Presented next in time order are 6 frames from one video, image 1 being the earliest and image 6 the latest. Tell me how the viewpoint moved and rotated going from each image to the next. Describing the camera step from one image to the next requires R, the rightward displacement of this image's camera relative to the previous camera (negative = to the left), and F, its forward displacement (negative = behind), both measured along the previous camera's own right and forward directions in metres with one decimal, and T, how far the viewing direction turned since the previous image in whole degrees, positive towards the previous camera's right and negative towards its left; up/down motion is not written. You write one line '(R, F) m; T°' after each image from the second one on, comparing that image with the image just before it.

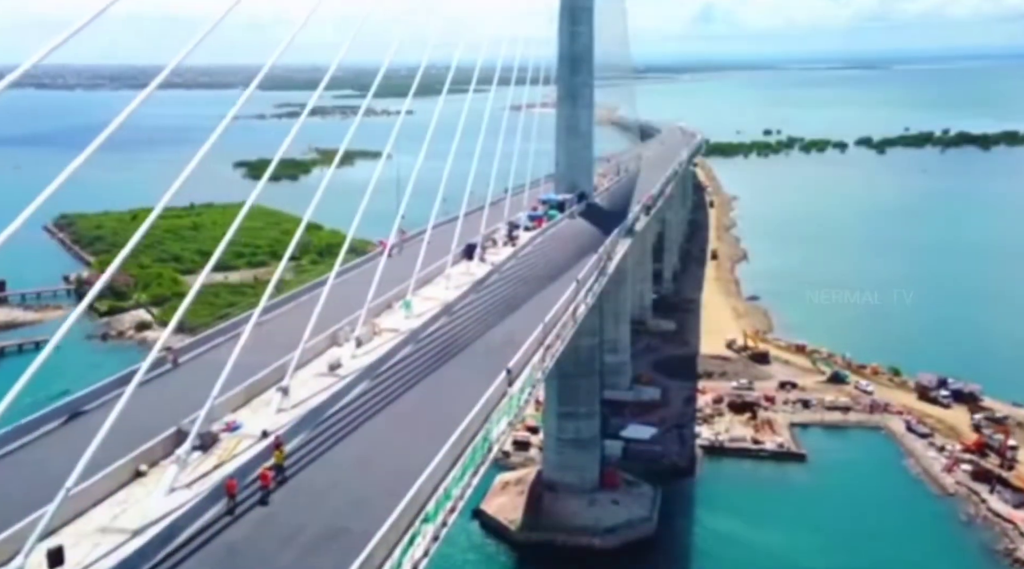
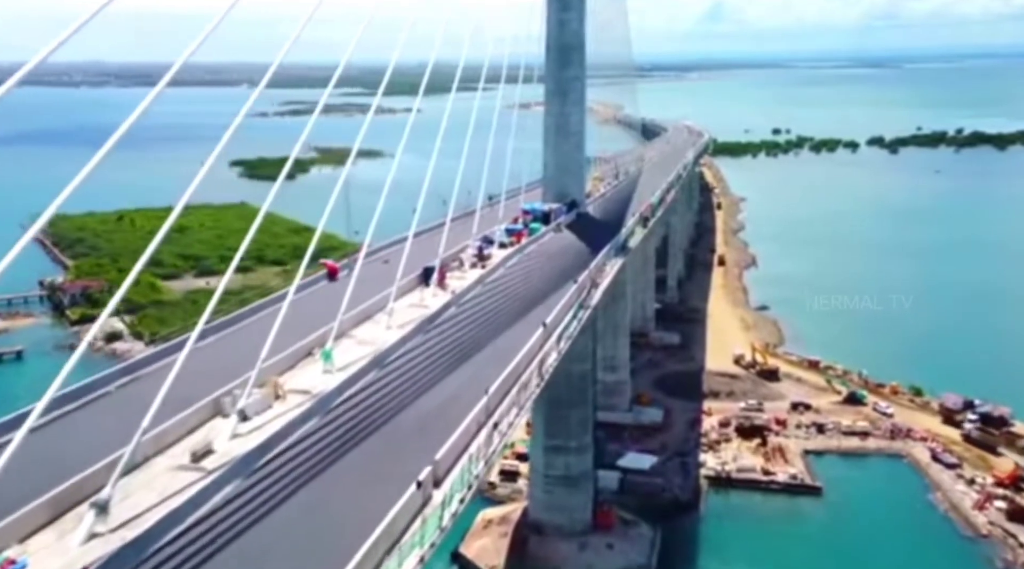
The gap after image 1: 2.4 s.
(+0.3, +1.3) m; 0°
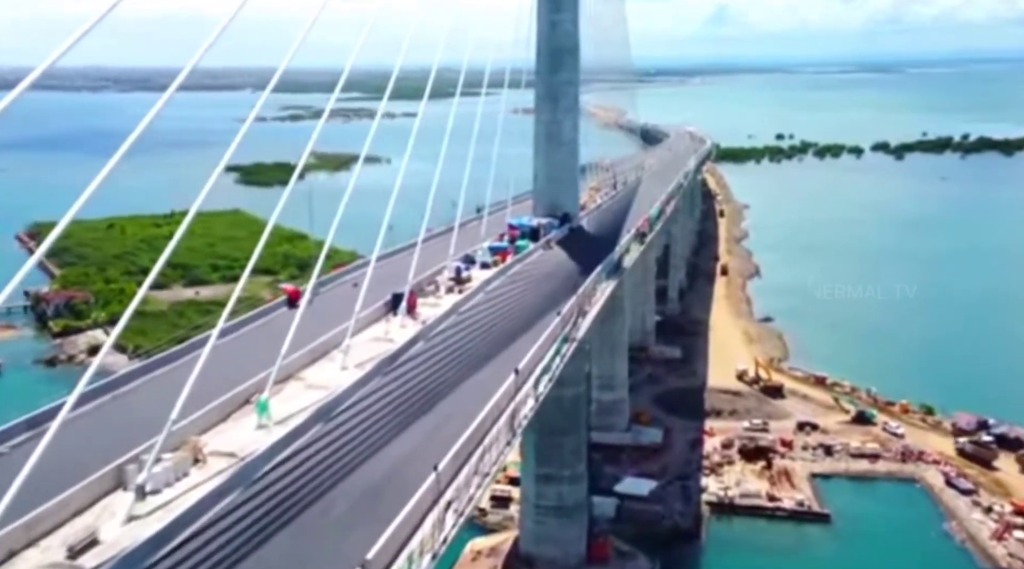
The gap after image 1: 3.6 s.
(+0.2, +0.7) m; 0°
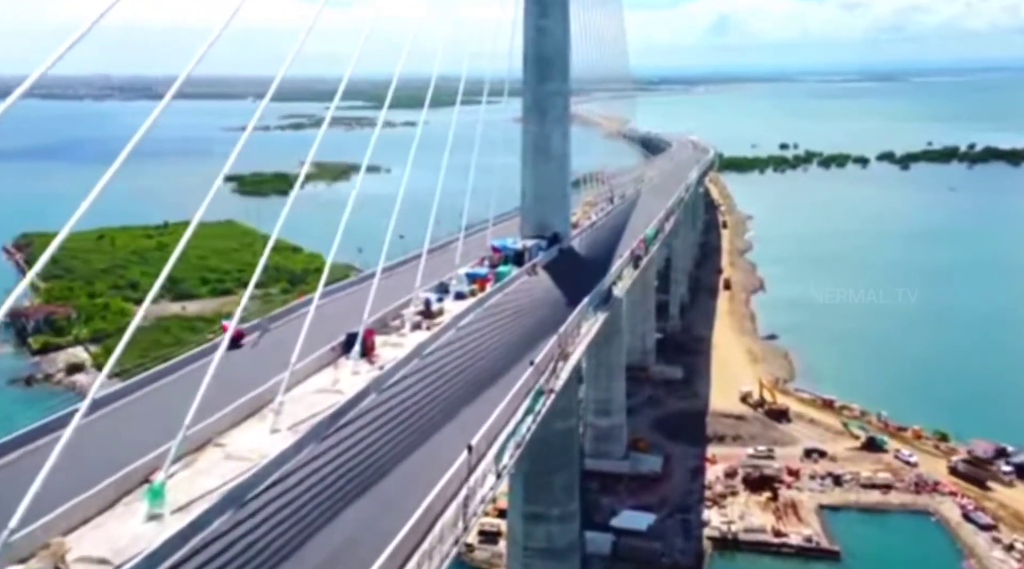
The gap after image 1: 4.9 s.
(+0.2, +0.8) m; 0°
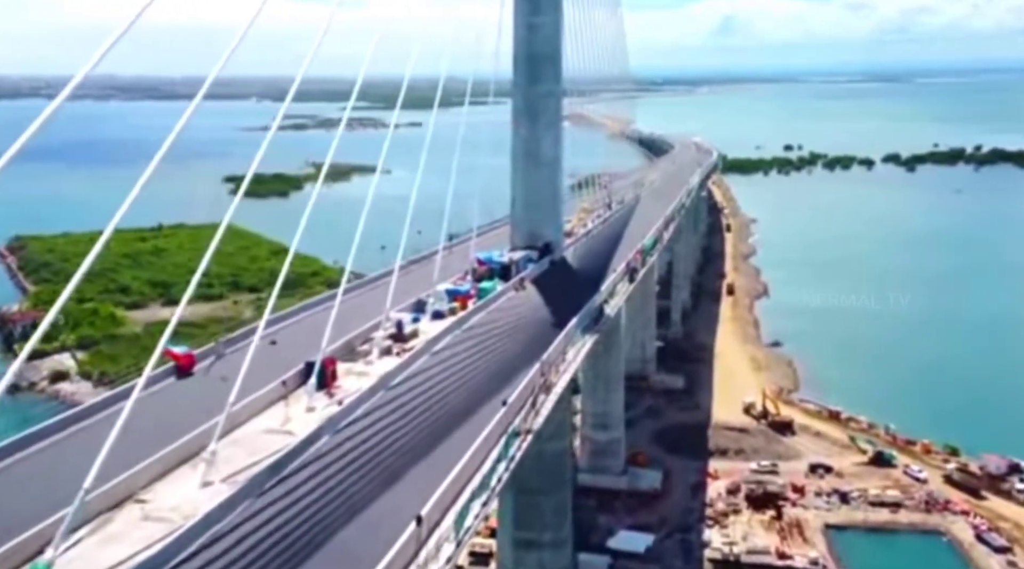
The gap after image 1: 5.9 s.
(+0.1, +0.5) m; 0°
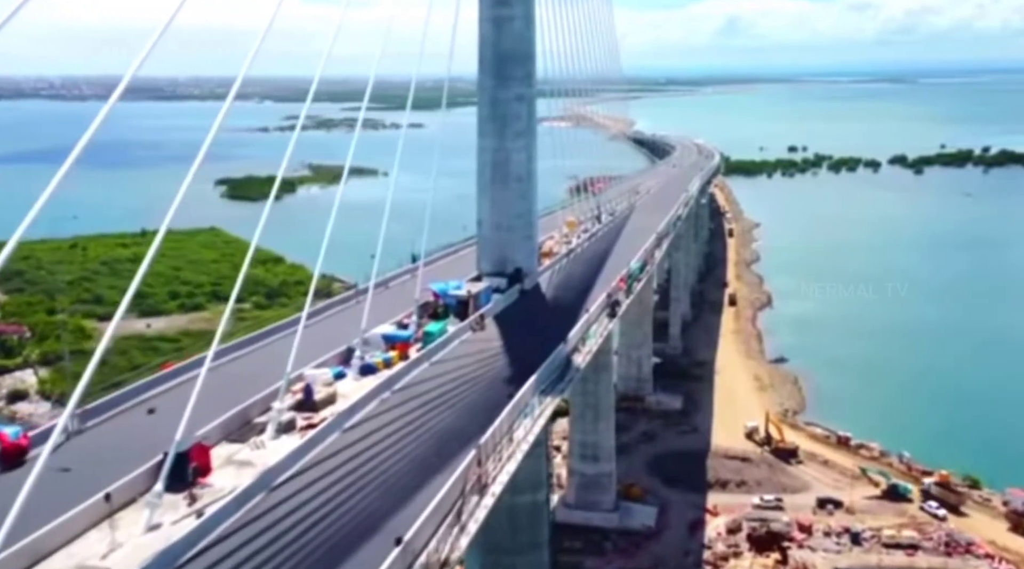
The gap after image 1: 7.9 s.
(+0.3, +1.2) m; 0°
